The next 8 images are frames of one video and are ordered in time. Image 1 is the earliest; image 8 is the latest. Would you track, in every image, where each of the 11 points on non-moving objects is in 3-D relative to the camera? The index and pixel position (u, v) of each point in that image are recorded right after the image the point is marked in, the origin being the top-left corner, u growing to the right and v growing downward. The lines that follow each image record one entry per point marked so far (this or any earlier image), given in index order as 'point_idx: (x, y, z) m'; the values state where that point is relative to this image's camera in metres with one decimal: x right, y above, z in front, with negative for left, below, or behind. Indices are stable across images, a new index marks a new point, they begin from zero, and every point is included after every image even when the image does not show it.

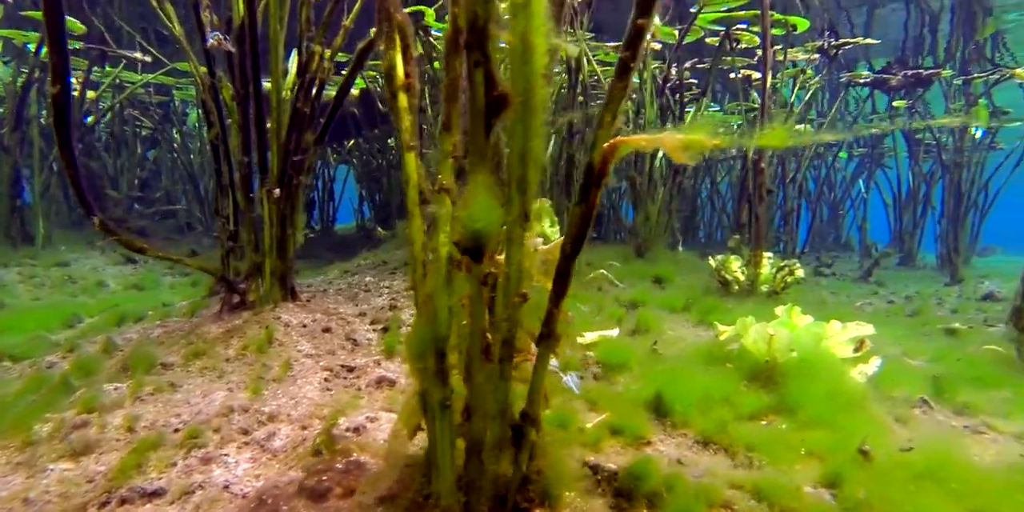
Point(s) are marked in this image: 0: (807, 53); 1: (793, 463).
0: (+3.4, +2.3, +6.8) m
1: (+1.2, -0.9, +2.5) m
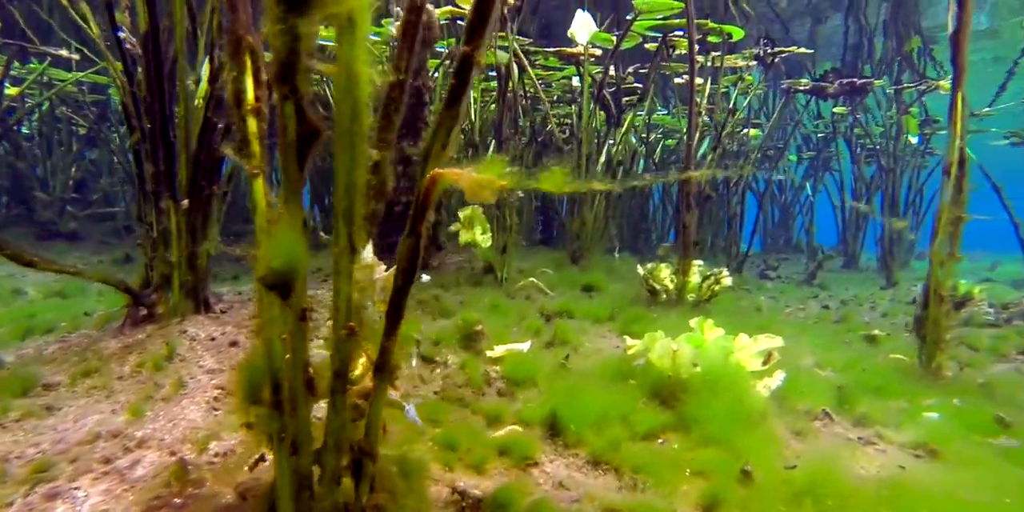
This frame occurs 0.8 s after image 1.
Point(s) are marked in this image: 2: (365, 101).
0: (+2.7, +2.3, +6.9) m
1: (+0.7, -1.0, +2.5) m
2: (-0.4, +0.4, +1.5) m
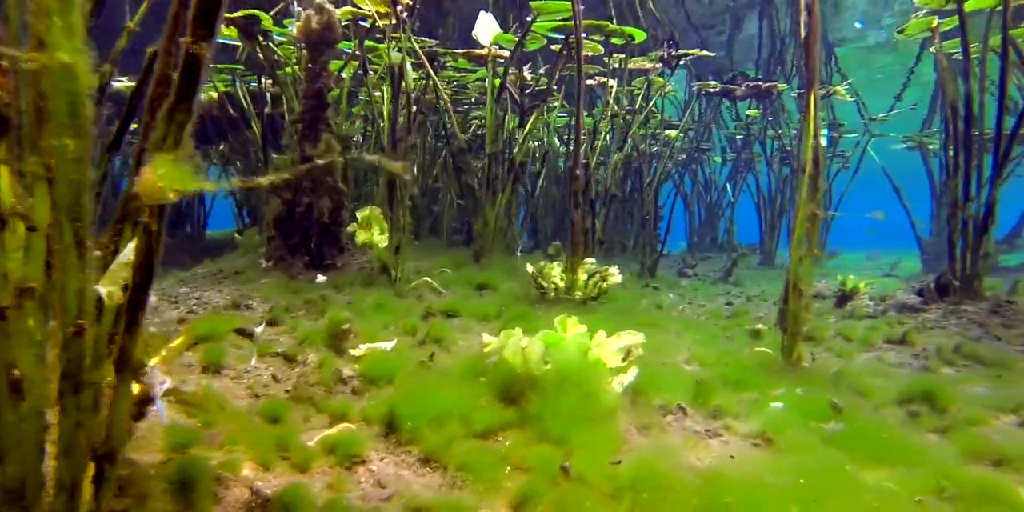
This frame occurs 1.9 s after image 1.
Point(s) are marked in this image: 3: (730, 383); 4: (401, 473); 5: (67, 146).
0: (+1.6, +2.3, +7.0) m
1: (-0.1, -1.0, +2.6) m
2: (-1.1, +0.4, +1.5) m
3: (+1.4, -0.8, +3.7) m
4: (-0.5, -1.0, +2.6) m
5: (-1.1, +0.3, +1.5) m
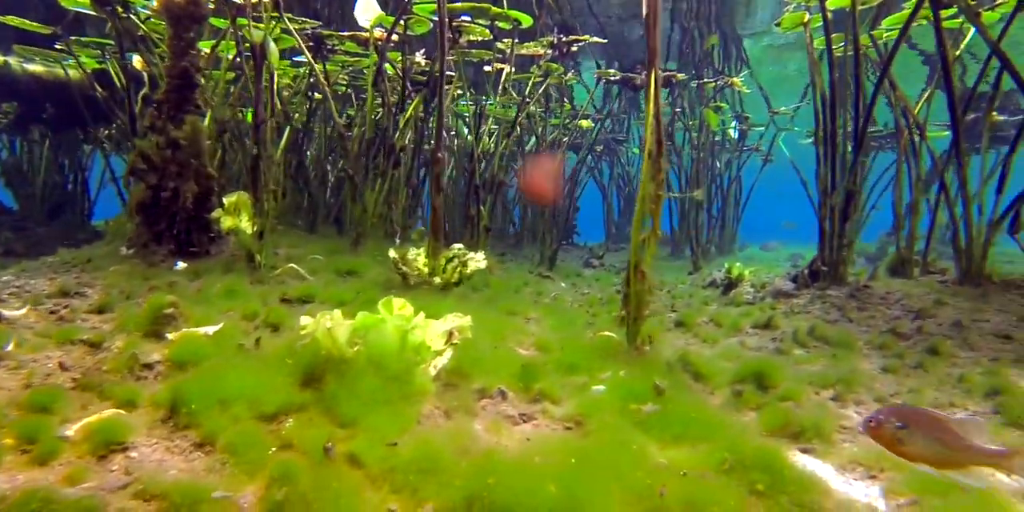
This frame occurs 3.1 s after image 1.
0: (+0.4, +2.4, +7.0) m
1: (-1.0, -0.9, +2.4) m
2: (-2.0, +0.5, +1.3) m
3: (+0.3, -0.7, +3.7) m
4: (-1.5, -0.8, +2.4) m
5: (-2.0, +0.4, +1.3) m
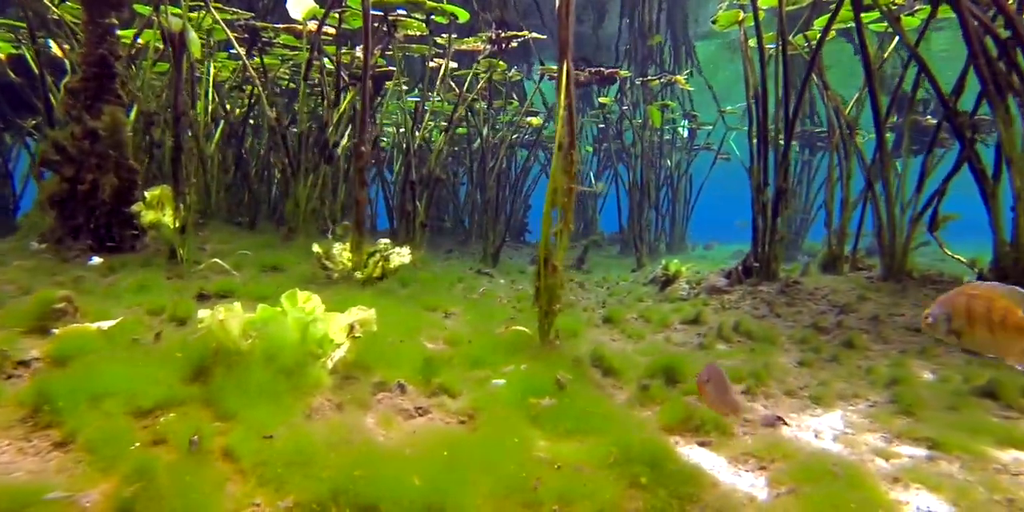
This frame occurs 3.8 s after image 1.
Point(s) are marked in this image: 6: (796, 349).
0: (-0.3, +2.5, +6.9) m
1: (-1.6, -0.8, +2.3) m
2: (-2.5, +0.6, +1.1) m
3: (-0.3, -0.6, +3.6) m
4: (-2.0, -0.8, +2.3) m
5: (-2.5, +0.4, +1.2) m
6: (+2.2, -0.7, +4.6) m
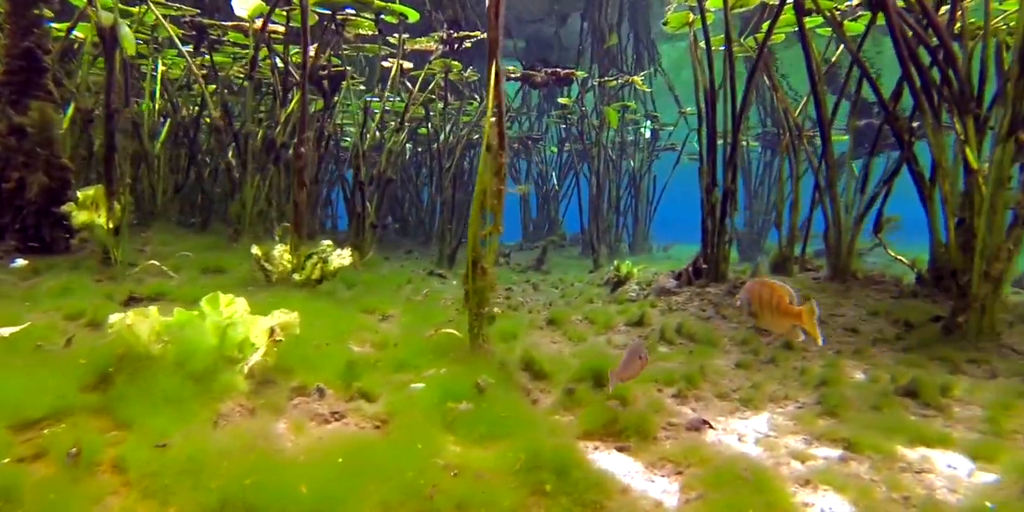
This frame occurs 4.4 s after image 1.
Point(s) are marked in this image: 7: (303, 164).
0: (-0.9, +2.5, +6.9) m
1: (-2.0, -0.8, +2.3) m
2: (-2.8, +0.6, +1.0) m
3: (-0.7, -0.7, +3.6) m
4: (-2.4, -0.8, +2.2) m
5: (-2.9, +0.4, +1.1) m
6: (+1.8, -0.7, +4.7) m
7: (-1.8, +0.8, +5.1) m
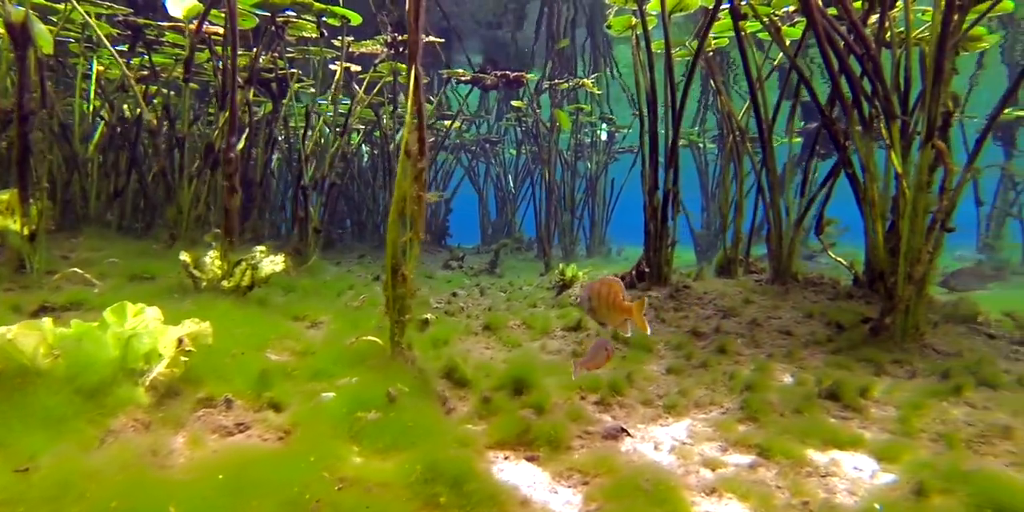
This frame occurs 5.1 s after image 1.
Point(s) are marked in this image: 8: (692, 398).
0: (-1.5, +2.4, +6.8) m
1: (-2.4, -0.9, +2.1) m
2: (-3.2, +0.5, +0.9) m
3: (-1.2, -0.7, +3.5) m
4: (-2.8, -0.9, +2.1) m
5: (-3.2, +0.4, +0.9) m
6: (+1.2, -0.8, +4.7) m
7: (-2.3, +0.7, +4.9) m
8: (+1.2, -0.9, +3.9) m
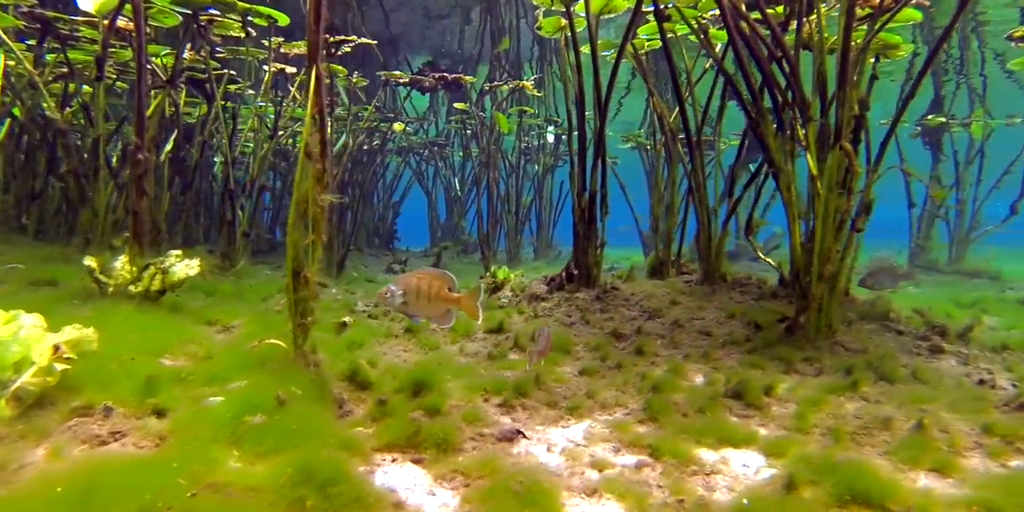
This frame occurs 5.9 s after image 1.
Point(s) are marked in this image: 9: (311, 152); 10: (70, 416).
0: (-2.3, +2.4, +6.7) m
1: (-2.9, -0.9, +2.0) m
2: (-3.7, +0.5, +0.7) m
3: (-1.8, -0.7, +3.4) m
4: (-3.3, -0.9, +1.9) m
5: (-3.7, +0.4, +0.7) m
6: (+0.6, -0.8, +4.7) m
7: (-3.0, +0.7, +4.8) m
8: (+0.6, -0.9, +3.9) m
9: (-1.2, +0.6, +3.6) m
10: (-2.2, -0.8, +2.9) m
